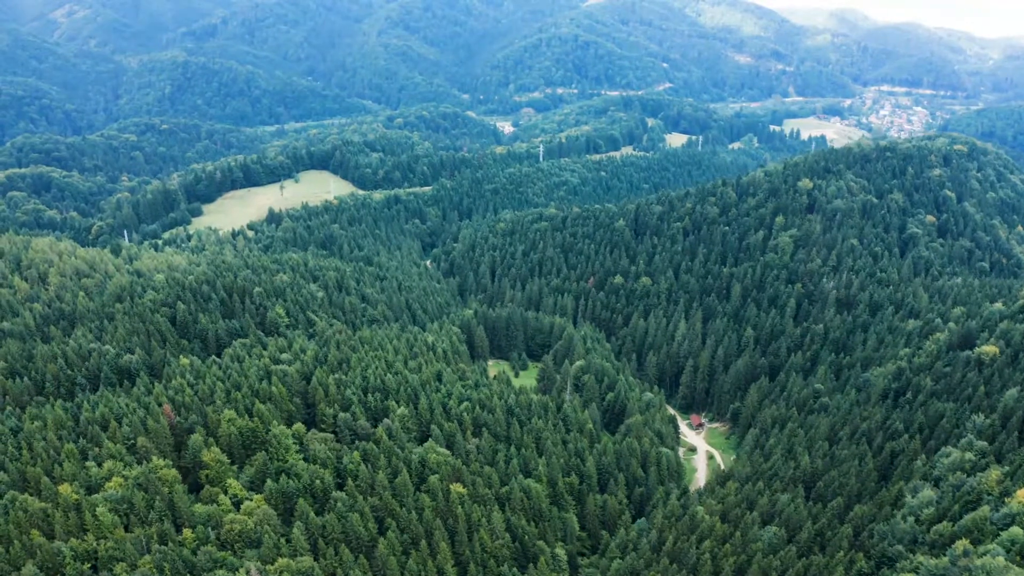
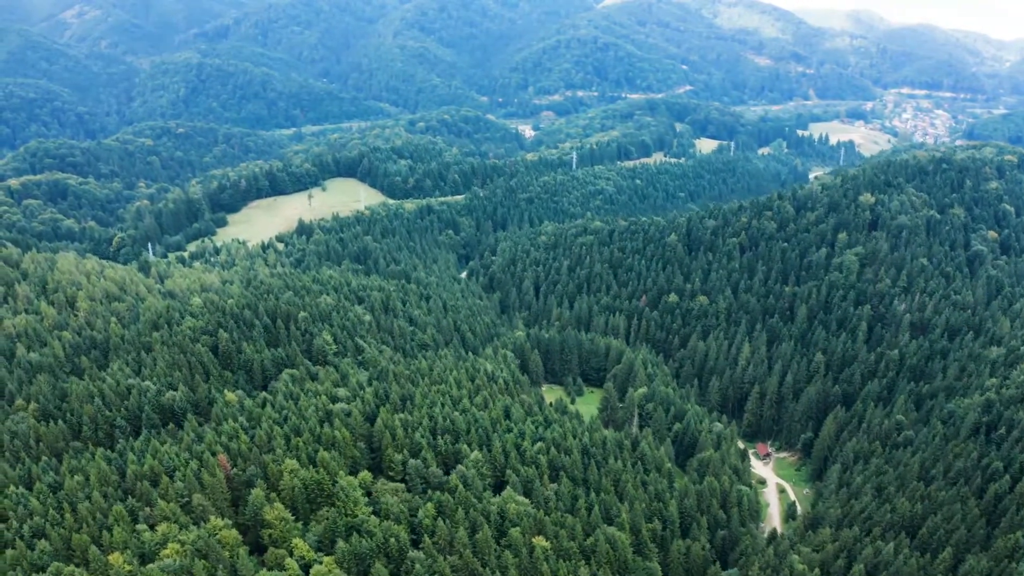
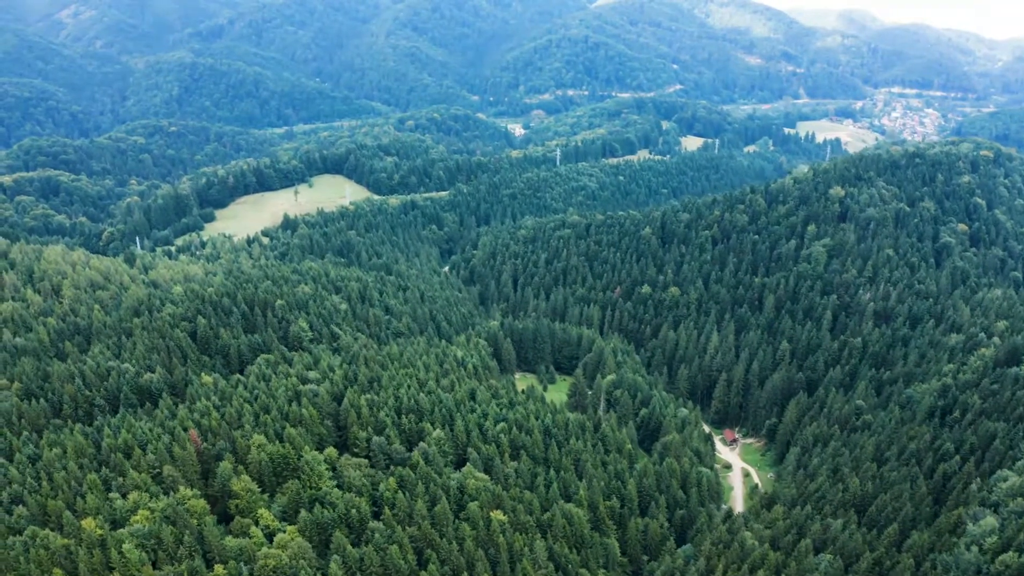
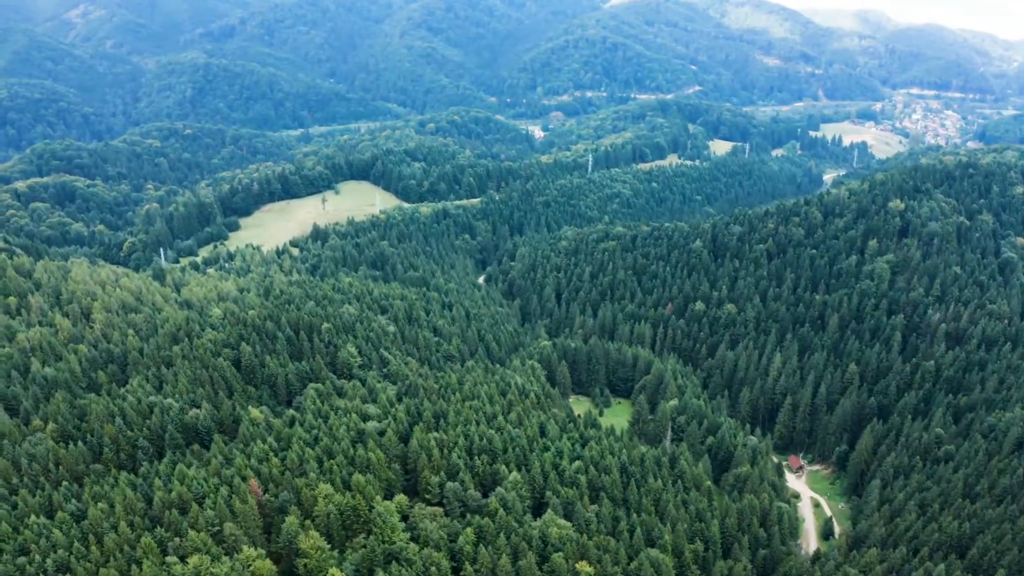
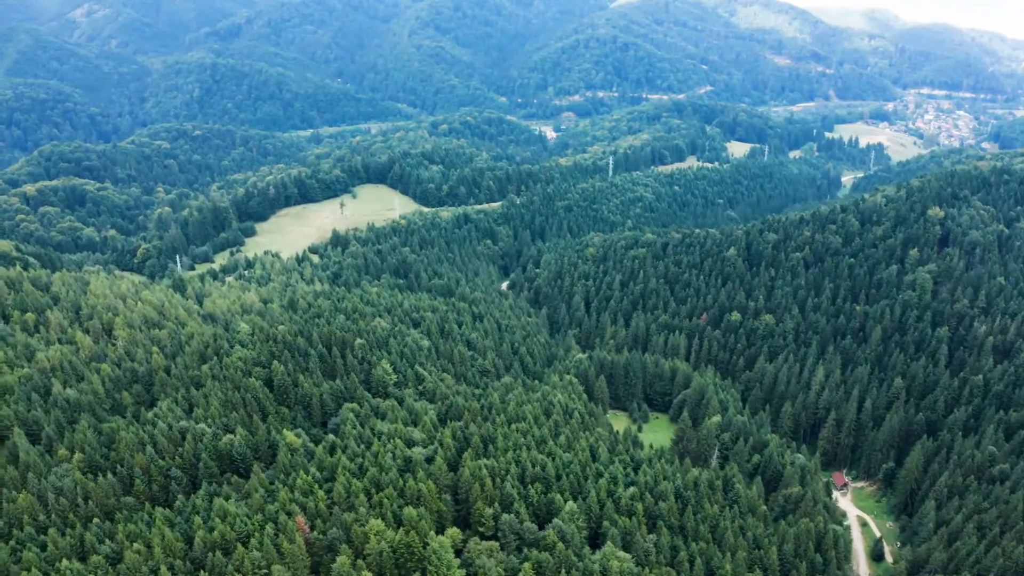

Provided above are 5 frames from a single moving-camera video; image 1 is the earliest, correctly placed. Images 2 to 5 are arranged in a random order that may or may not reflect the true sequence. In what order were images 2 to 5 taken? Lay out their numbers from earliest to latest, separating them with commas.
3, 2, 4, 5
